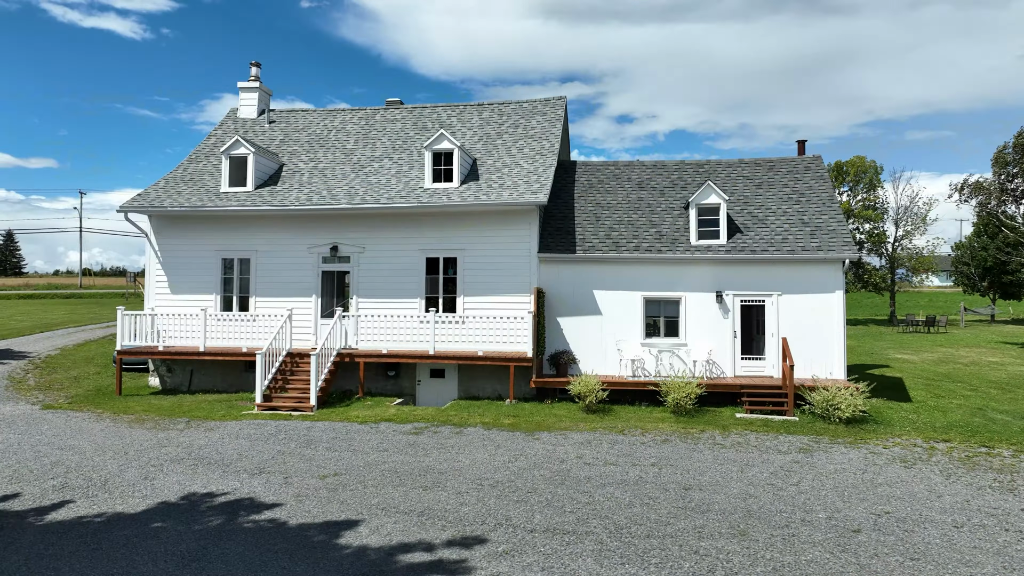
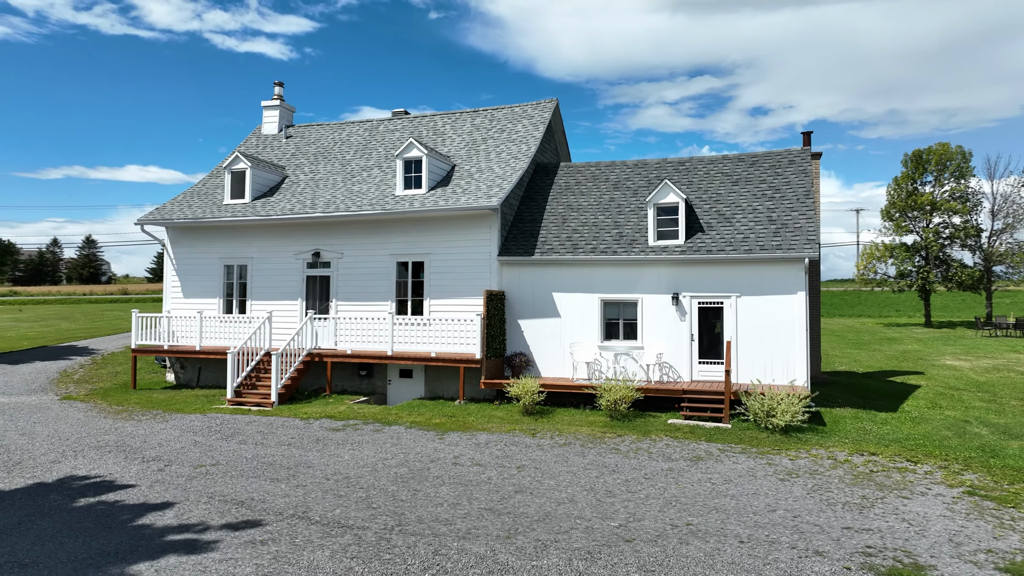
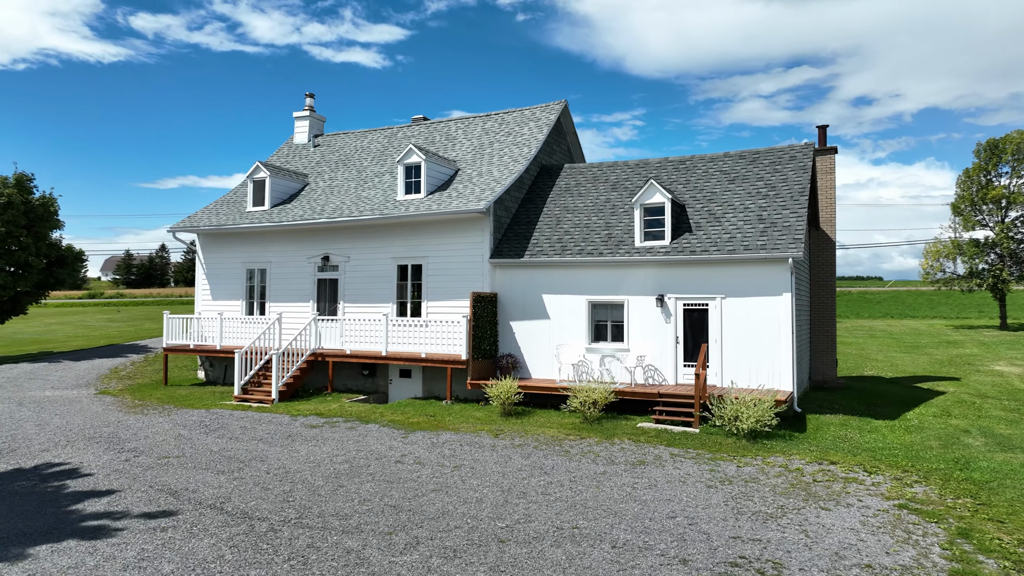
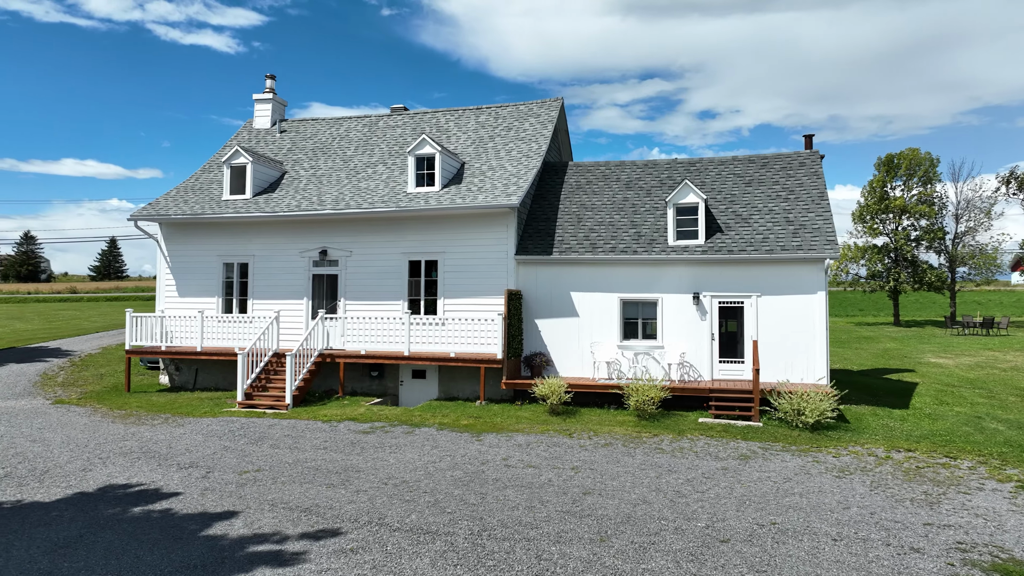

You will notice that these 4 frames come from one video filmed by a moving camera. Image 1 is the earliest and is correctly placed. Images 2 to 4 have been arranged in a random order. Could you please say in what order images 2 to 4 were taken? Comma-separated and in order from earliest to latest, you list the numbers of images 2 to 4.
4, 2, 3
